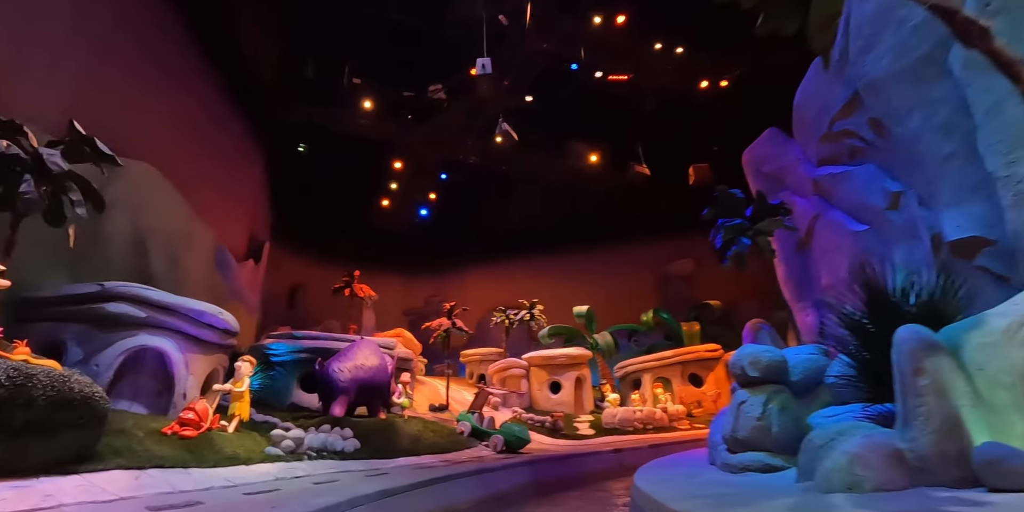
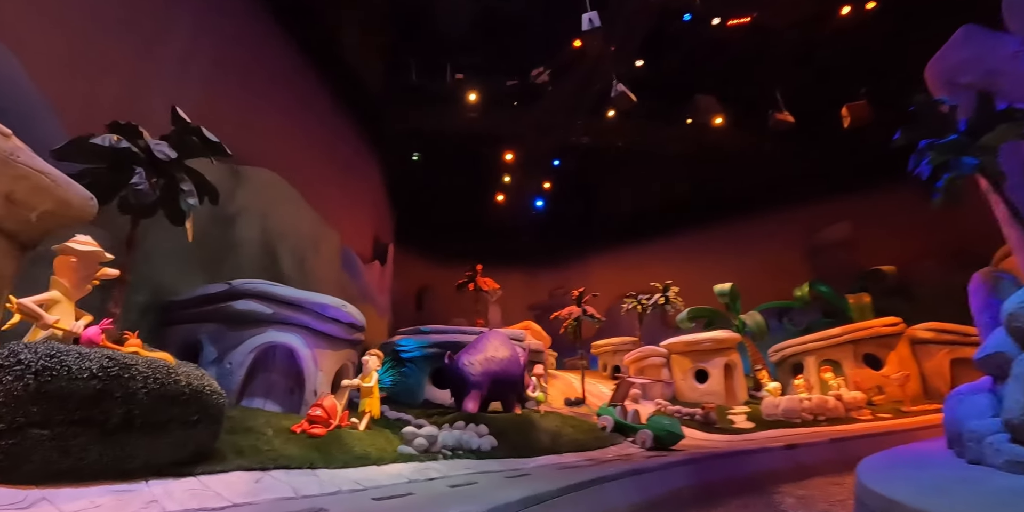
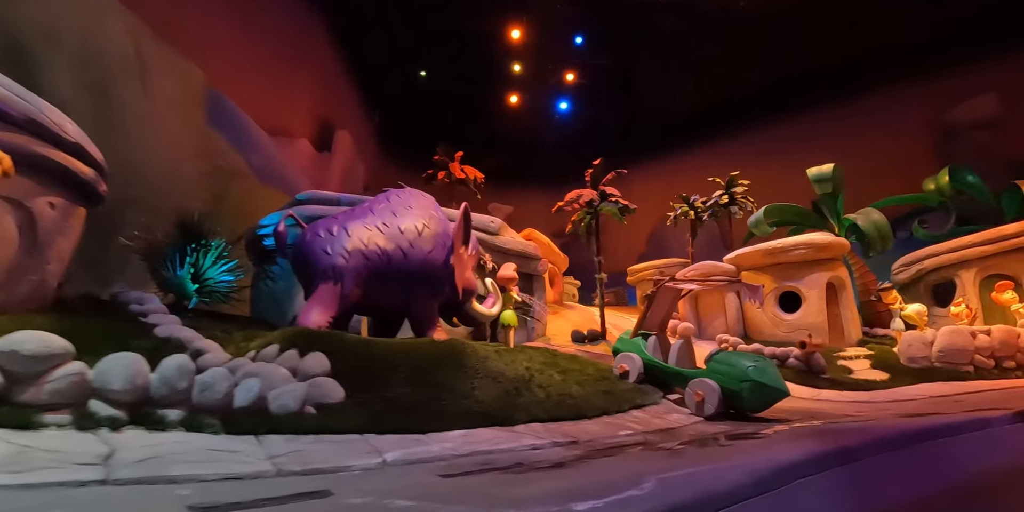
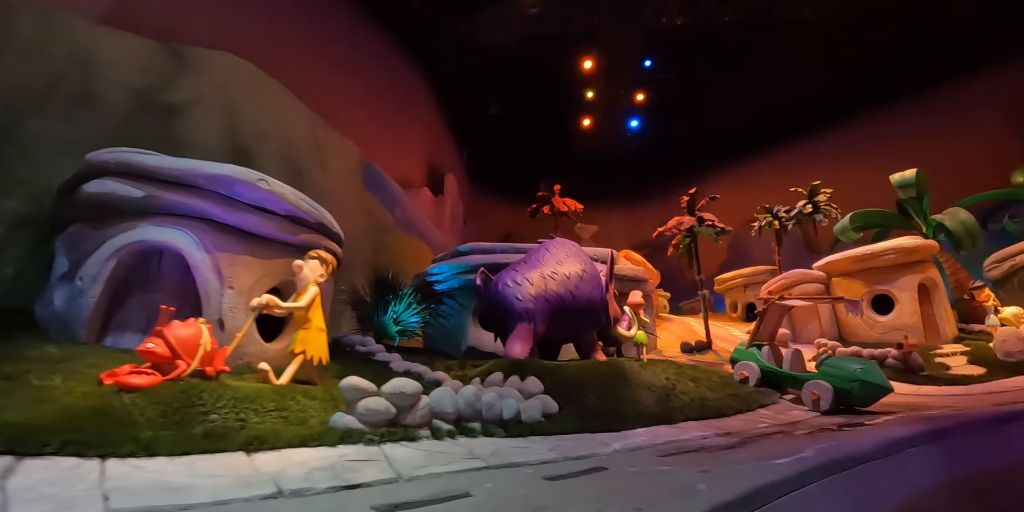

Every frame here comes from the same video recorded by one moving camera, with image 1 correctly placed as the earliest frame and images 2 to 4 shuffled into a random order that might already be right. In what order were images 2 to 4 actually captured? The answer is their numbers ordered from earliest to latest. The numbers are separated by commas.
2, 4, 3
